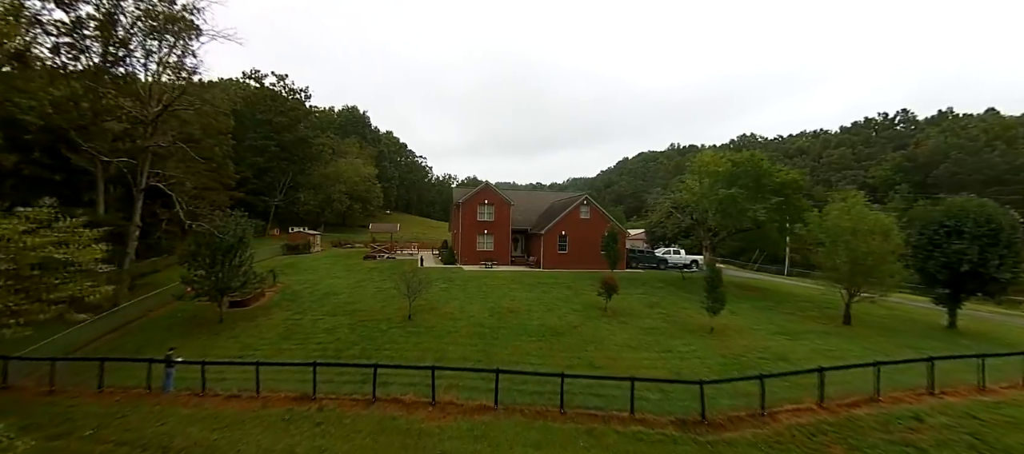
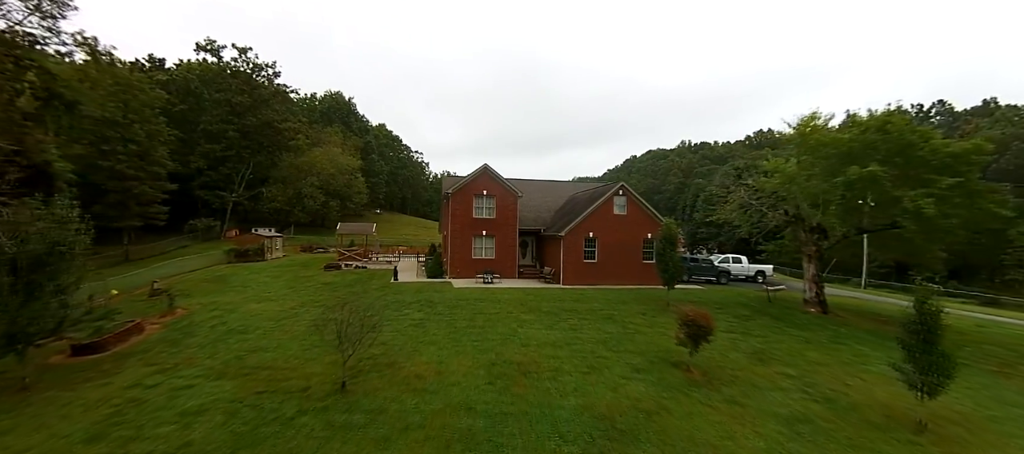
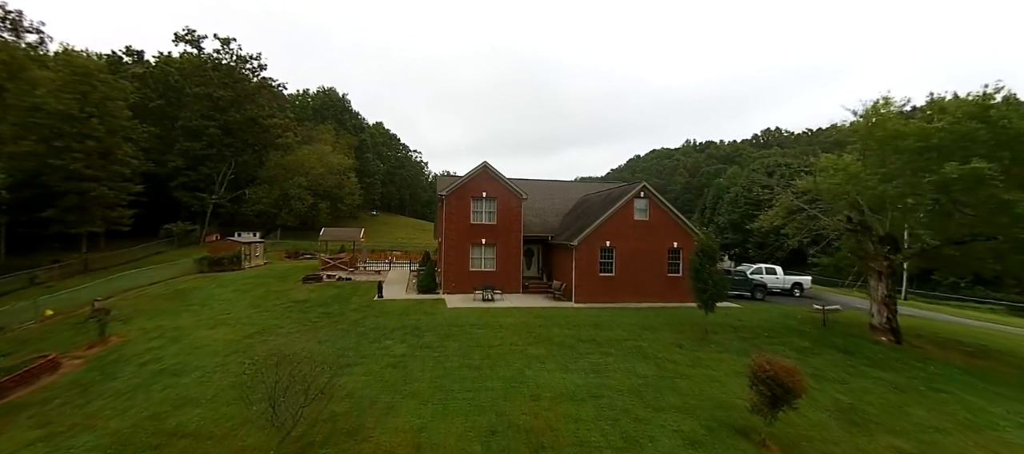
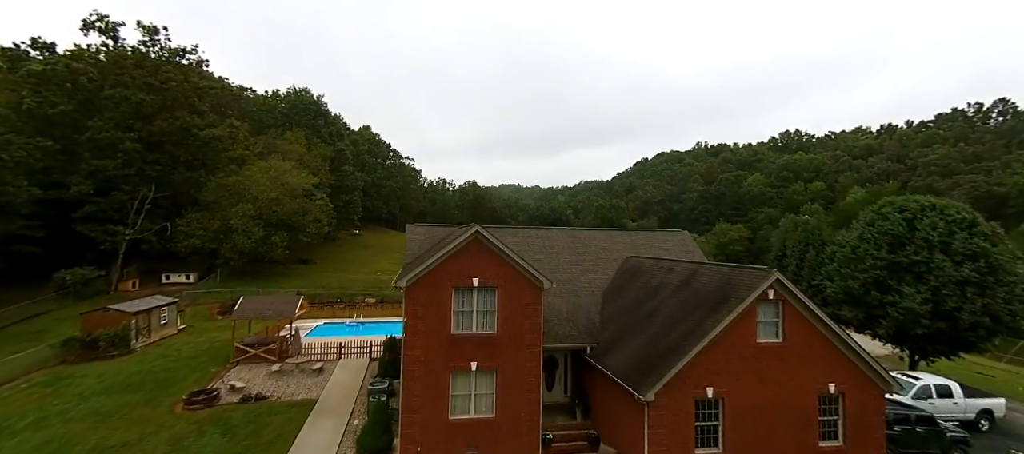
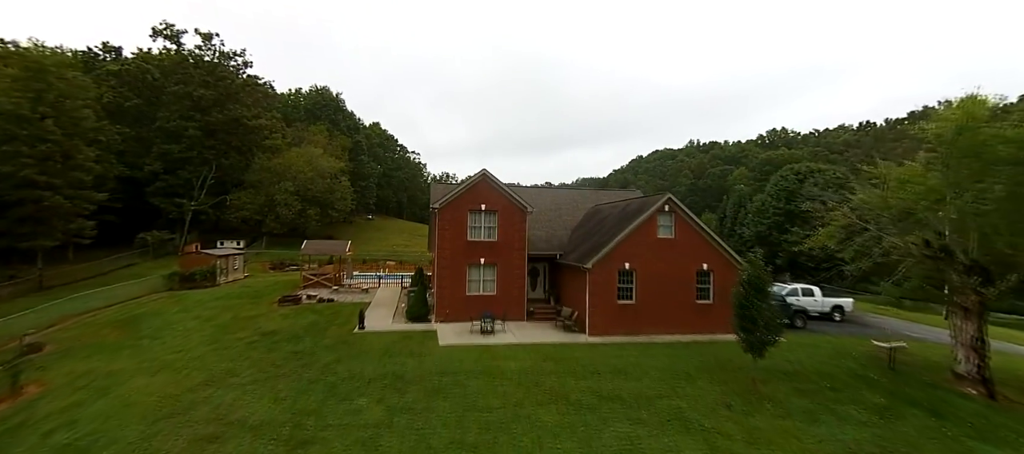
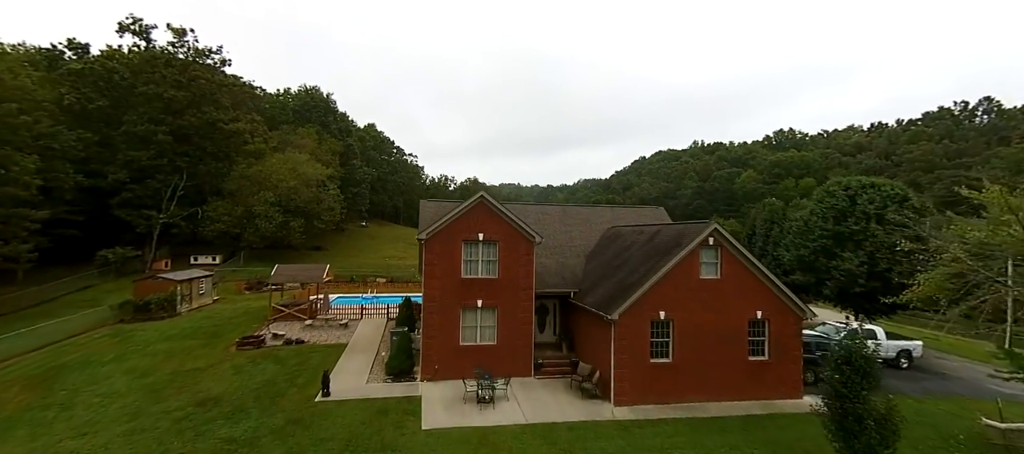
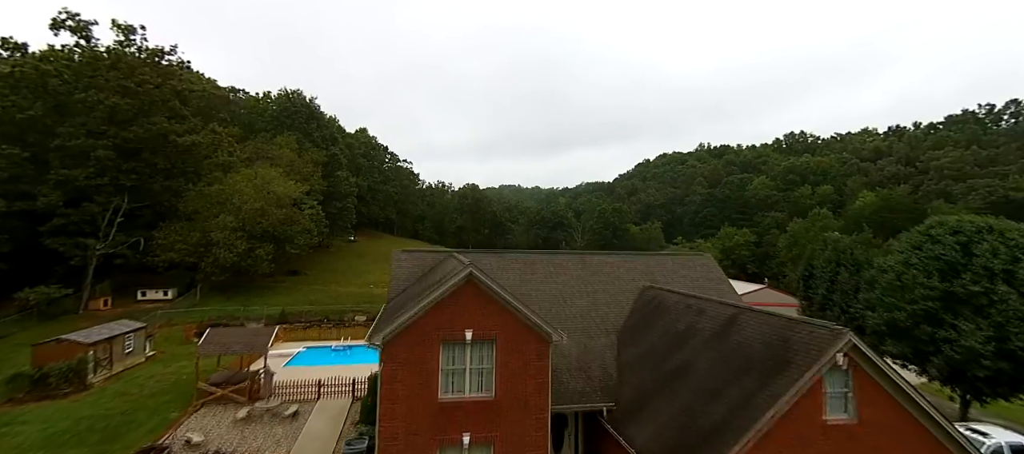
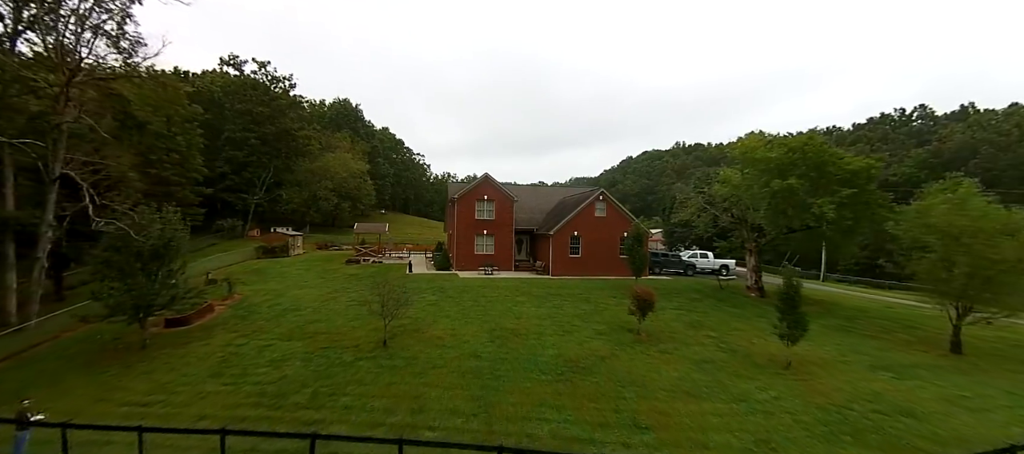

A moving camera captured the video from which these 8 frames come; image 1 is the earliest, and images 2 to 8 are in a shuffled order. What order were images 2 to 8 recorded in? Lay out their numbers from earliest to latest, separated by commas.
8, 2, 3, 5, 6, 4, 7
